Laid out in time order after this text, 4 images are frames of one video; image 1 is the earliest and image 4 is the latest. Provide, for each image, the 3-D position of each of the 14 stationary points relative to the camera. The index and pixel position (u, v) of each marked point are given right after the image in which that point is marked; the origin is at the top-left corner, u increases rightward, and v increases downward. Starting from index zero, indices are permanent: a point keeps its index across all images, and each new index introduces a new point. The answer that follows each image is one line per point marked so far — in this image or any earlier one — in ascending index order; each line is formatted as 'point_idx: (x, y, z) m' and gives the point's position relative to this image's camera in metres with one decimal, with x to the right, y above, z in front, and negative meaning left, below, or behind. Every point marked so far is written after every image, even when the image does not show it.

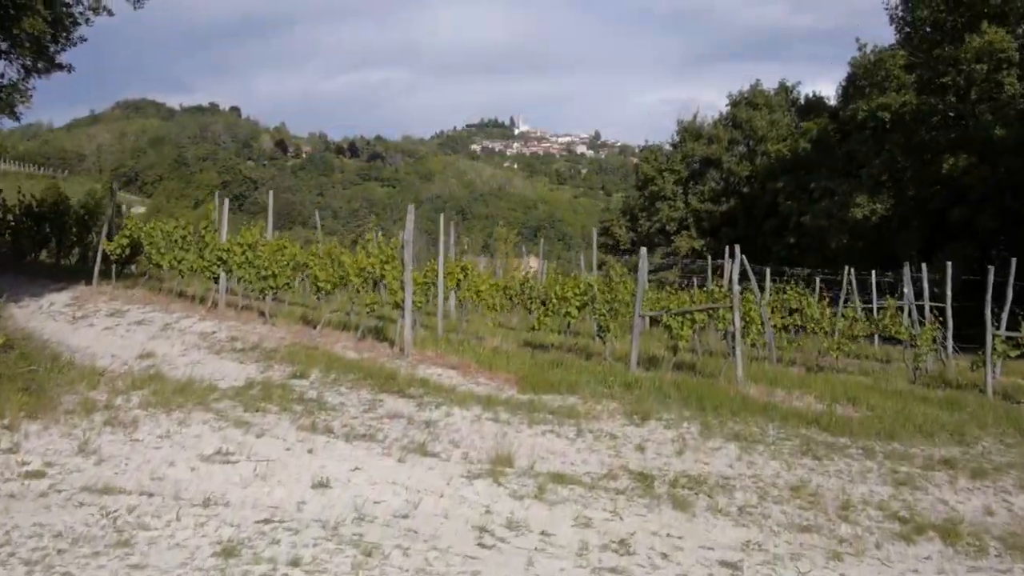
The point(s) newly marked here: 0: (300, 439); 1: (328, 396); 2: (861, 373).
0: (-1.5, -1.1, +5.9) m
1: (-1.6, -0.9, +6.9) m
2: (+4.3, -1.1, +10.0) m
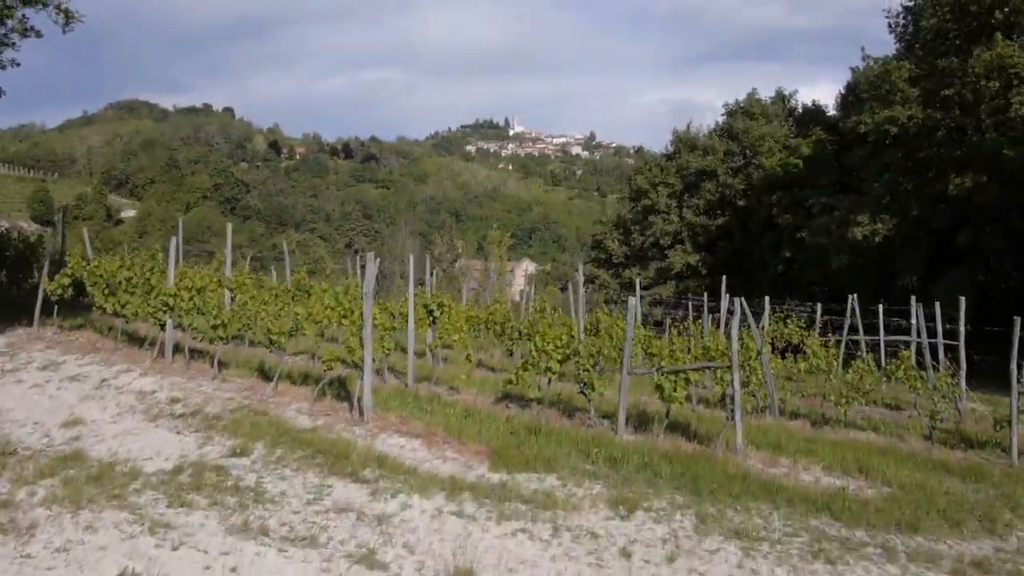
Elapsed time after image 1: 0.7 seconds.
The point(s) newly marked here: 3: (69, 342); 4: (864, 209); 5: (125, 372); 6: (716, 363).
0: (-1.8, -1.6, +5.0) m
1: (-1.8, -1.4, +6.0) m
2: (+4.0, -1.6, +9.1) m
3: (-5.2, -0.6, +9.5) m
4: (+8.3, +1.9, +19.4) m
5: (-4.0, -0.9, +8.4) m
6: (+1.9, -0.7, +7.7) m
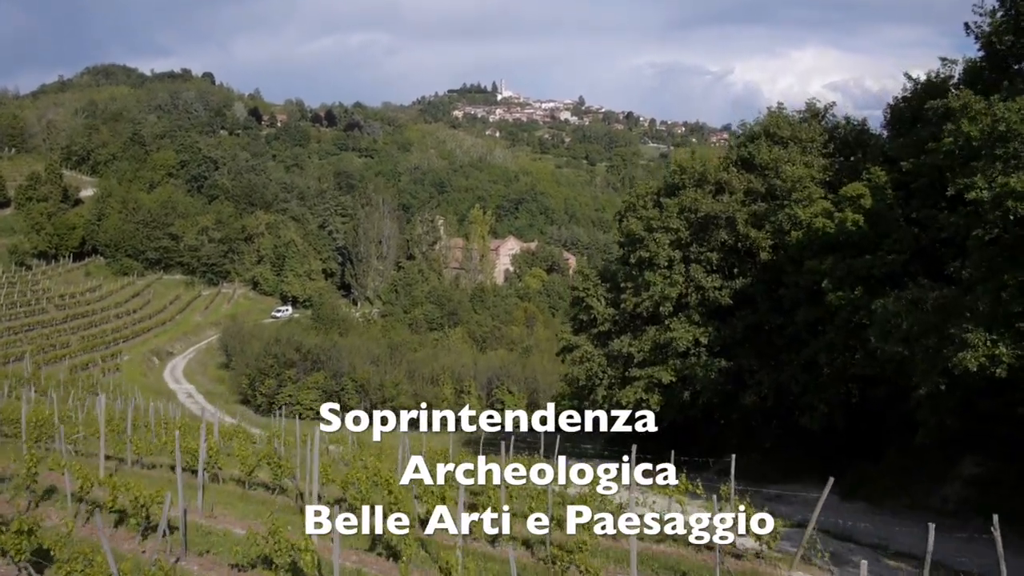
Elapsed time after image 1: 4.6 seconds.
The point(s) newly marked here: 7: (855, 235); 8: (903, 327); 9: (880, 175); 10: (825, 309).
0: (-2.7, -4.6, -1.4) m
1: (-2.7, -4.4, -0.4) m
2: (+3.1, -4.3, +2.8) m
3: (-6.1, -3.4, +3.0) m
4: (+7.2, -0.5, +12.9) m
5: (-4.9, -3.7, +1.9) m
6: (+1.0, -3.6, +1.3) m
7: (+7.1, +1.2, +17.1) m
8: (+7.0, -0.7, +14.5) m
9: (+7.7, +2.3, +16.9) m
10: (+6.8, -0.5, +17.7) m
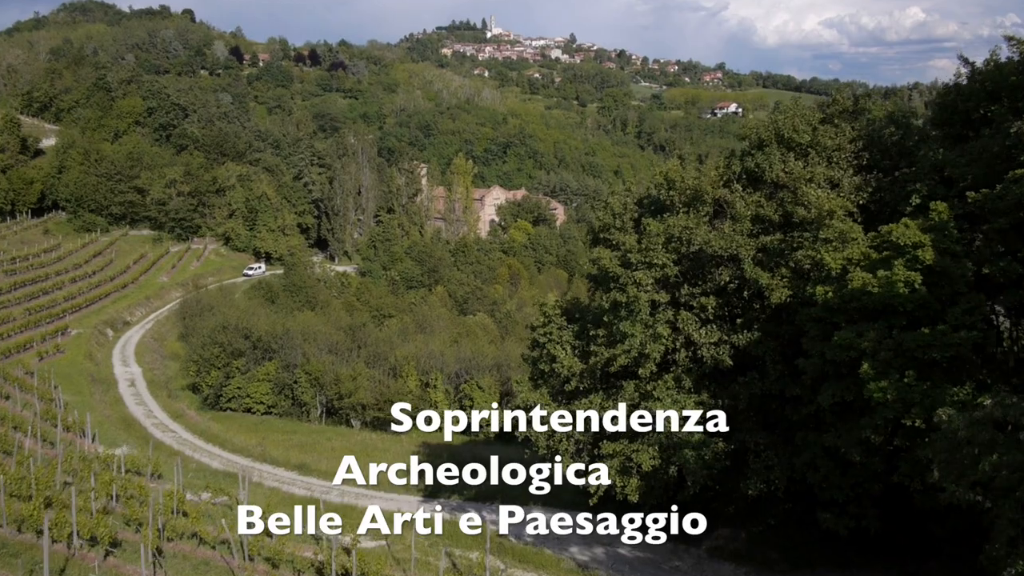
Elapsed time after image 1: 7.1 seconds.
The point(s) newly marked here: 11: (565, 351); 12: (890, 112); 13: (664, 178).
0: (-3.7, -7.2, -5.8) m
1: (-3.7, -6.9, -4.9) m
2: (+2.0, -6.6, -1.6) m
3: (-7.2, -5.7, -1.6) m
4: (+6.1, -2.0, +8.2) m
5: (-6.0, -6.1, -2.6) m
6: (0.0, -6.0, -3.2) m
7: (+5.9, -0.1, +12.3) m
8: (+5.8, -2.2, +9.9) m
9: (+6.4, +1.0, +12.1) m
10: (+5.5, -1.7, +13.1) m
11: (+1.2, -1.3, +18.0) m
12: (+7.5, +3.5, +16.2) m
13: (+3.1, +2.3, +17.0) m
